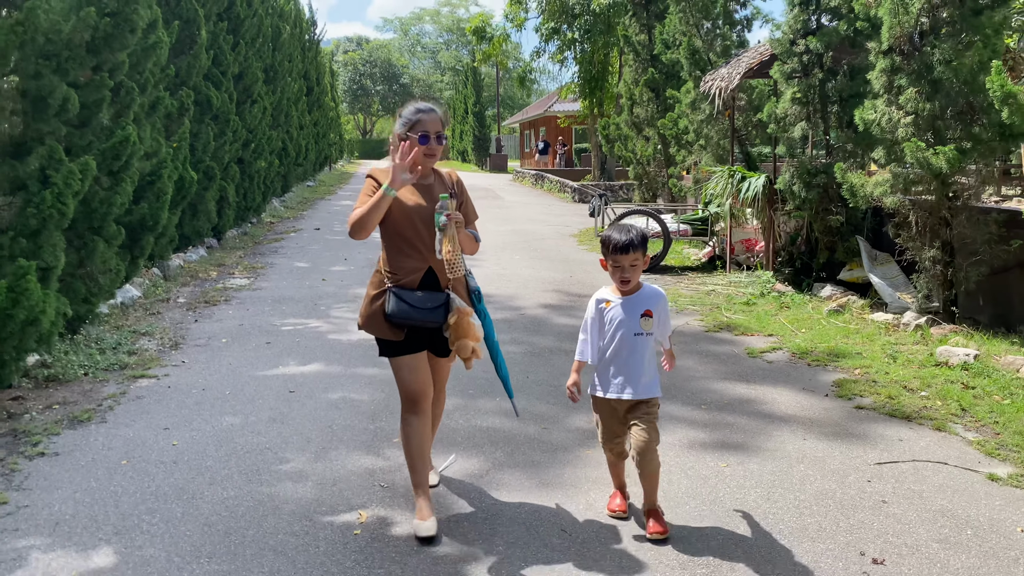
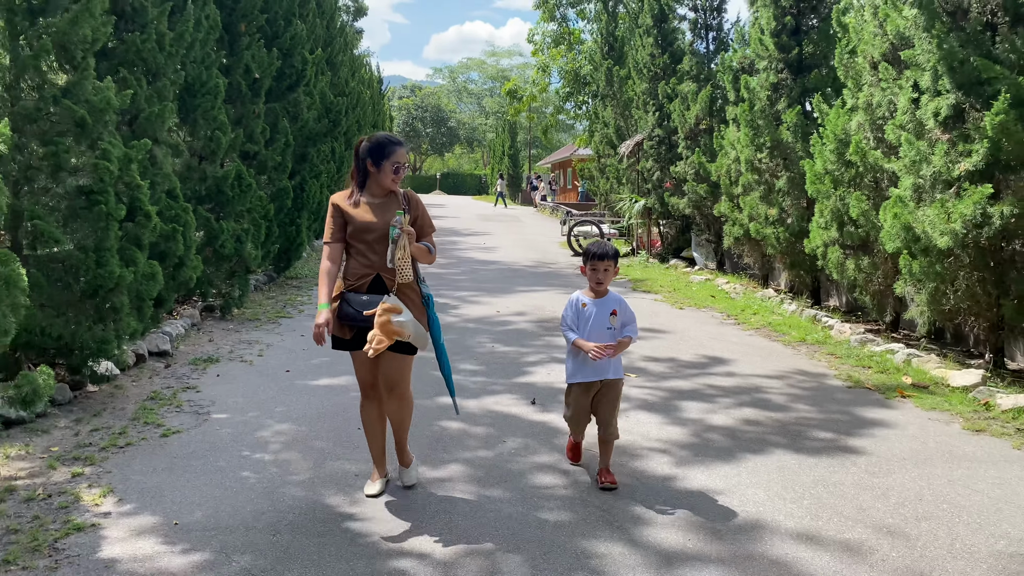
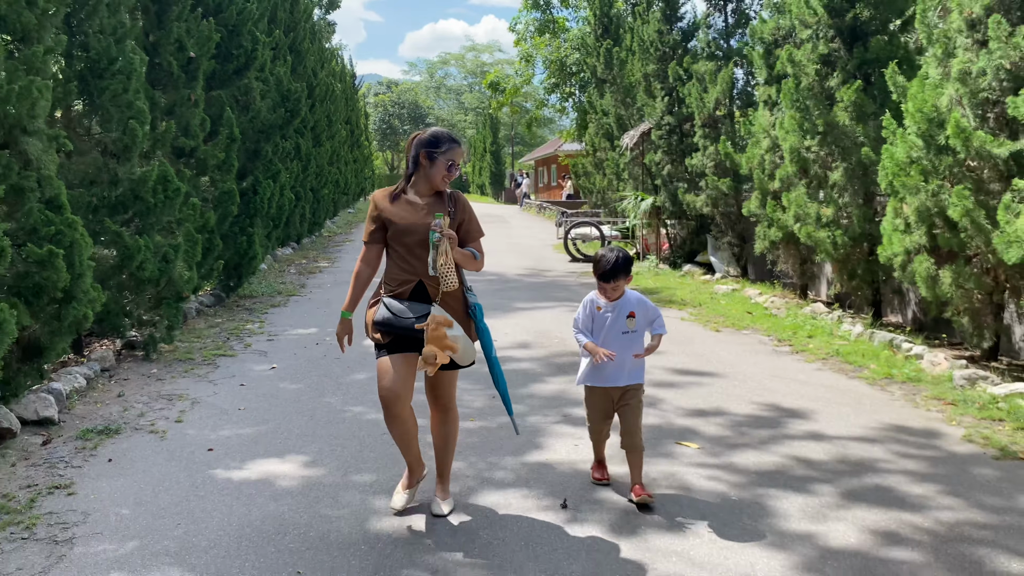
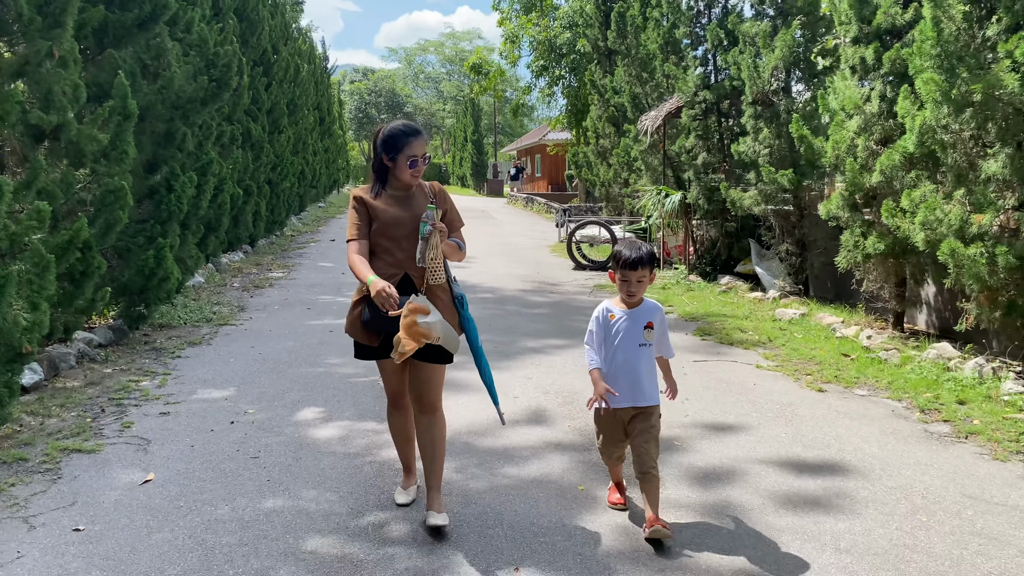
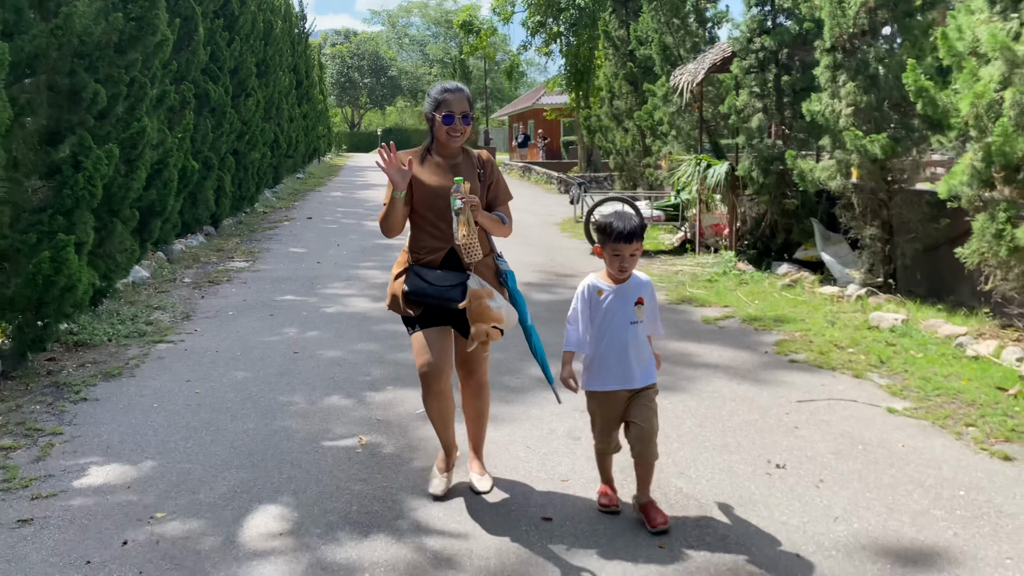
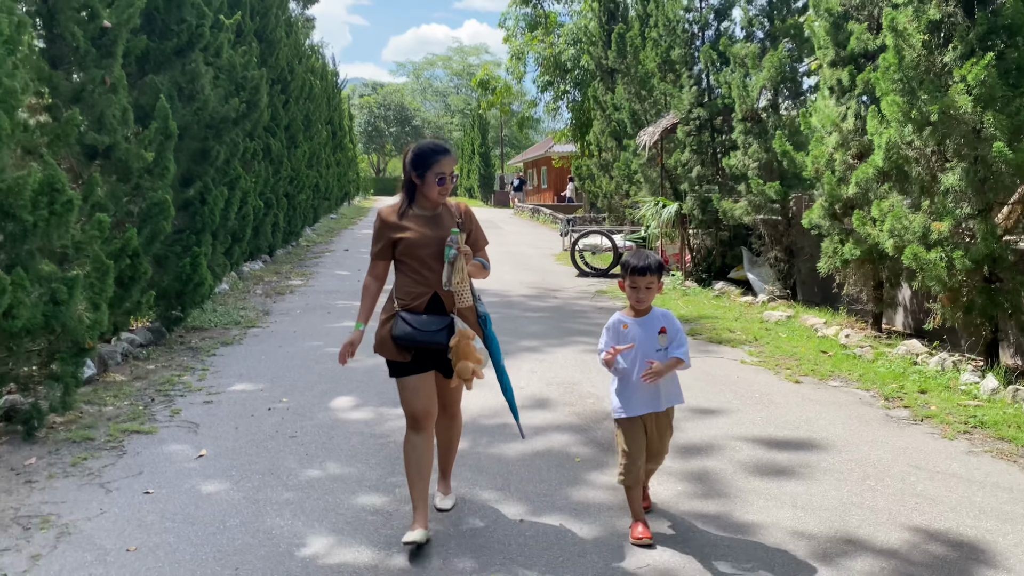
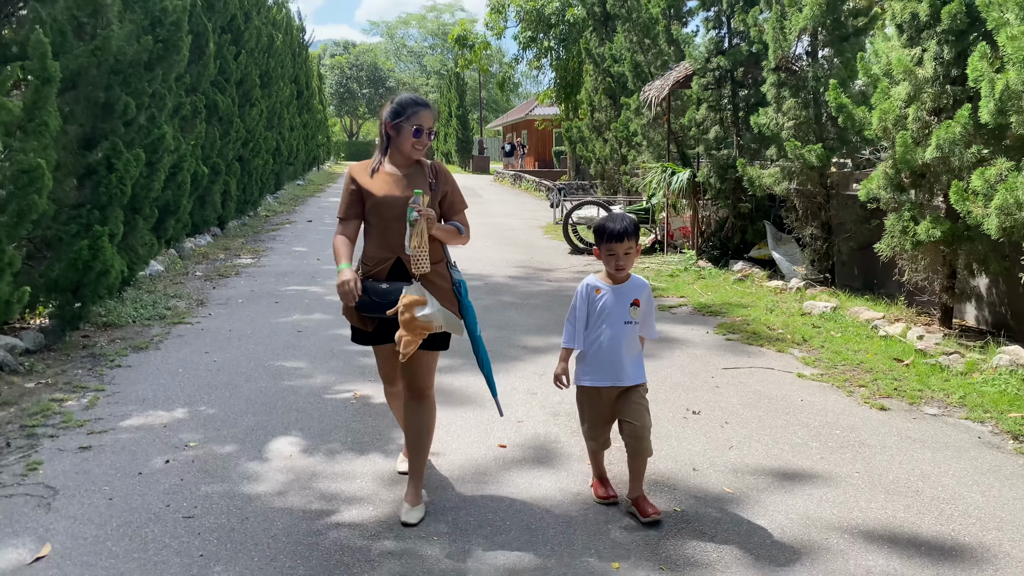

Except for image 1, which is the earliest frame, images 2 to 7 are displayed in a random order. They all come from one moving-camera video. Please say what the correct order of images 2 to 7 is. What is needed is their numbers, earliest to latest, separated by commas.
5, 7, 4, 6, 3, 2
